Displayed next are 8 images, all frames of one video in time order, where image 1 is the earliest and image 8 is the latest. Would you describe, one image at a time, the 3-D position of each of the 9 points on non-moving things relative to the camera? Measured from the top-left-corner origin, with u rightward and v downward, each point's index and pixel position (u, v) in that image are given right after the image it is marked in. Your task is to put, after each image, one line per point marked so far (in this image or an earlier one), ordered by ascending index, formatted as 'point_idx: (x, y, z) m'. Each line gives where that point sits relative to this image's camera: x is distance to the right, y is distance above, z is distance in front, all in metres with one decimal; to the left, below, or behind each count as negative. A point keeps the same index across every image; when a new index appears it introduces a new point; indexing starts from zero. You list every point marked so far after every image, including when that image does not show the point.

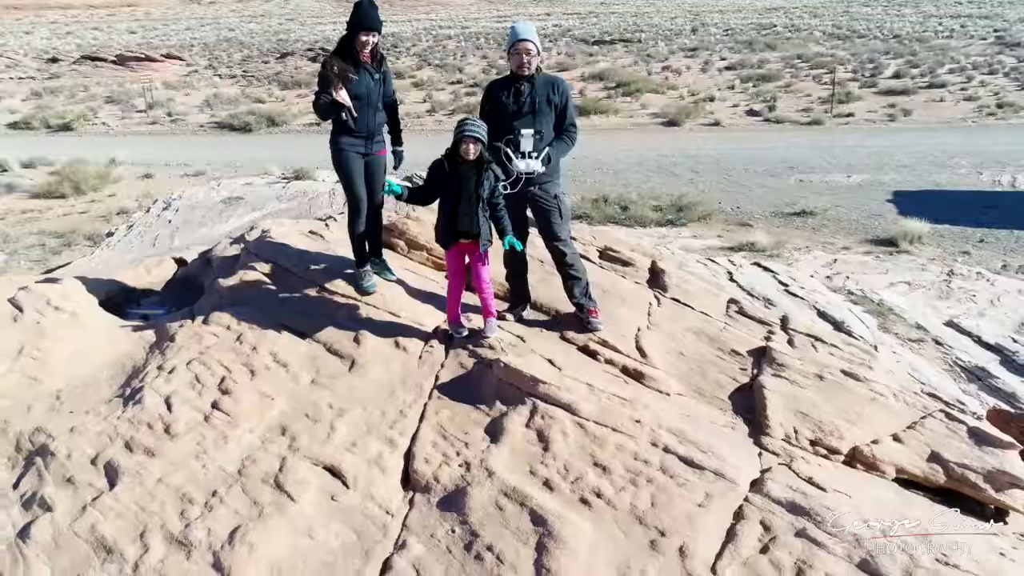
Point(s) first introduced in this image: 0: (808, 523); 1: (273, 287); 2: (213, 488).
0: (+1.0, -0.8, +2.3) m
1: (-1.3, 0.0, +3.8) m
2: (-1.1, -0.7, +2.5) m
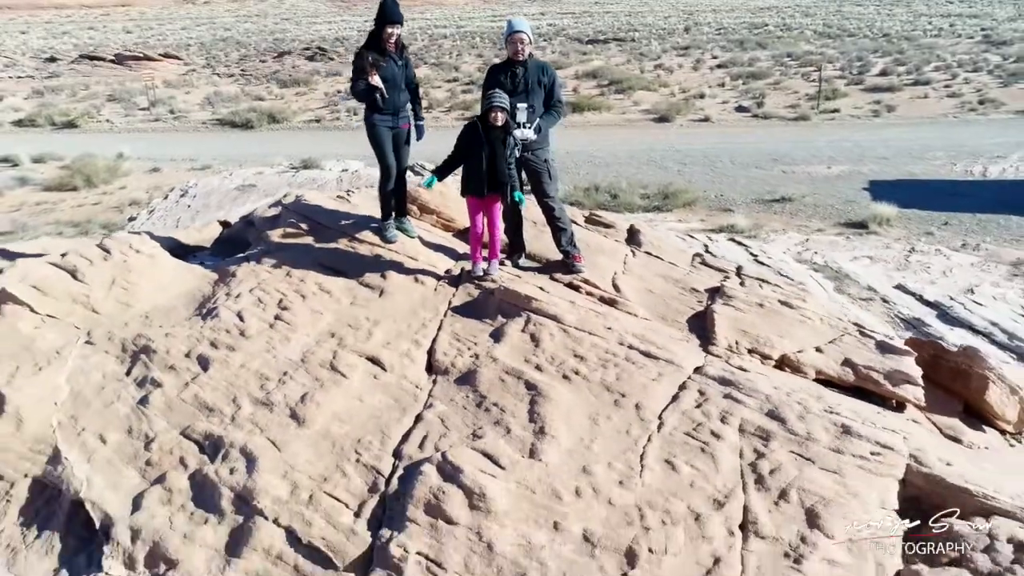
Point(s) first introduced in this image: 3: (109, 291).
0: (+1.0, -0.4, +3.1) m
1: (-1.3, +0.3, +4.6) m
2: (-1.1, -0.4, +3.3) m
3: (-2.2, 0.0, +4.0) m
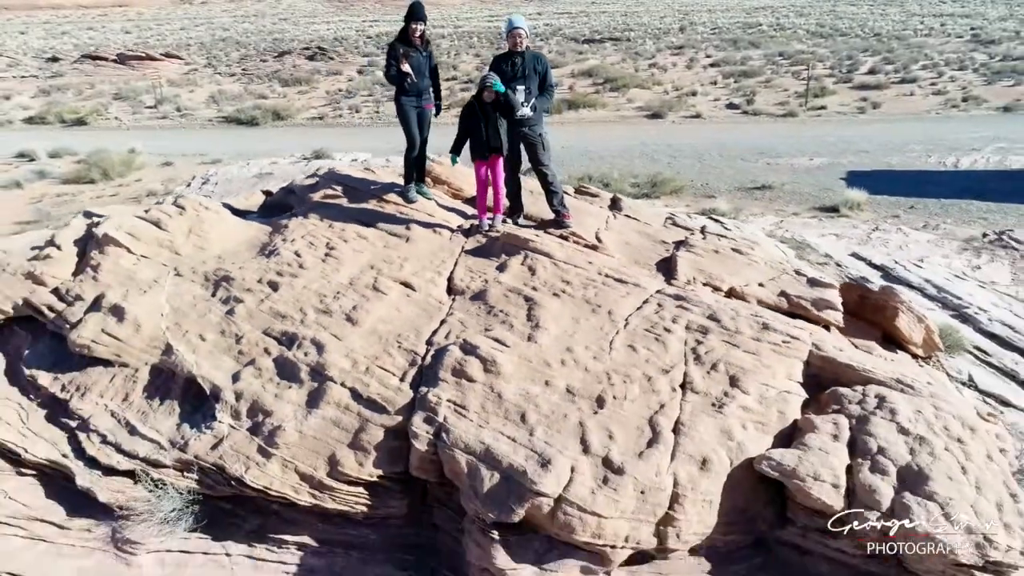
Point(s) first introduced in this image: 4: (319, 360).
0: (+1.0, -0.1, +4.1) m
1: (-1.3, +0.7, +5.6) m
2: (-1.0, 0.0, +4.2) m
3: (-2.2, +0.3, +4.9) m
4: (-1.0, -0.4, +3.6) m
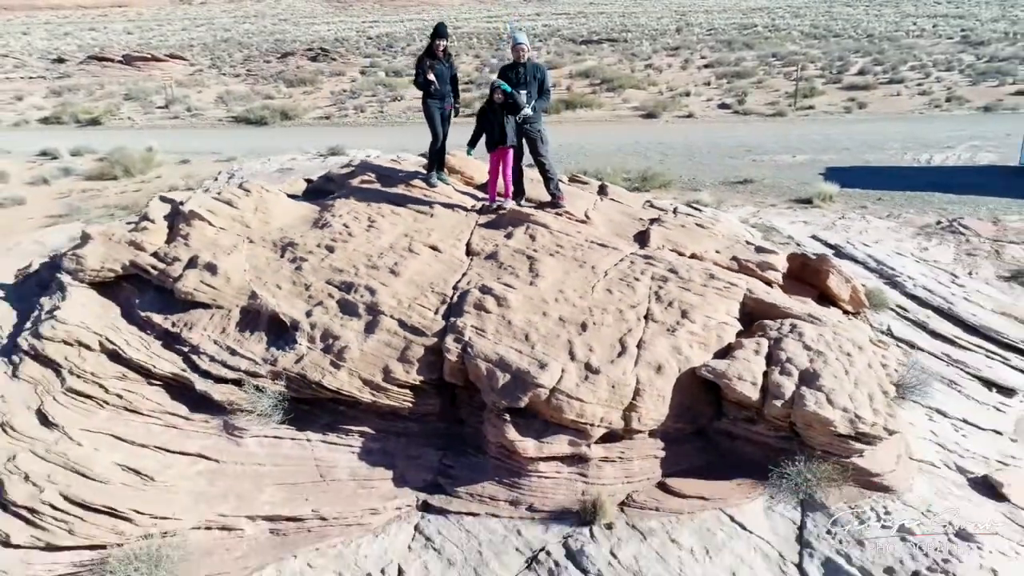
0: (+1.0, +0.2, +5.3) m
1: (-1.2, +1.0, +6.7) m
2: (-1.0, +0.3, +5.4) m
3: (-2.2, +0.6, +6.1) m
4: (-0.9, -0.1, +4.8) m
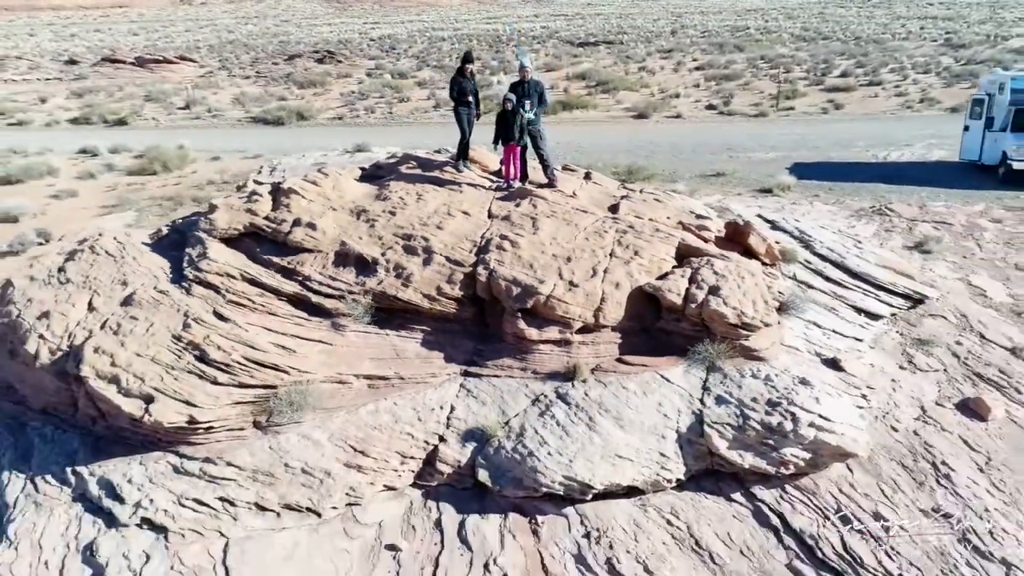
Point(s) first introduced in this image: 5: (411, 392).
0: (+1.1, +0.7, +7.6) m
1: (-1.2, +1.5, +9.1) m
2: (-0.9, +0.8, +7.8) m
3: (-2.1, +1.1, +8.4) m
4: (-0.9, +0.4, +7.1) m
5: (-0.9, -0.9, +6.4) m
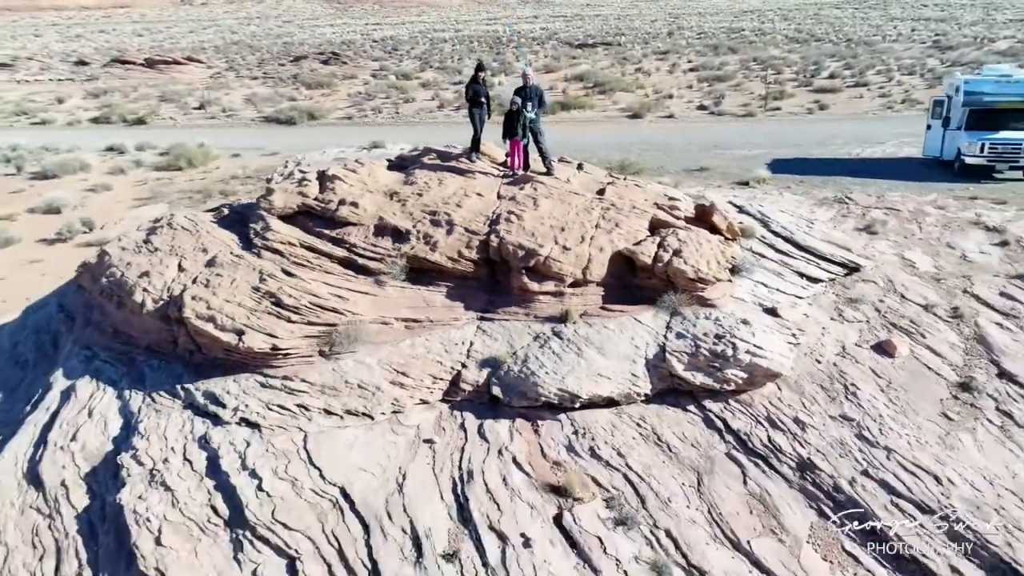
0: (+1.2, +1.2, +9.4) m
1: (-1.1, +1.9, +10.9) m
2: (-0.8, +1.2, +9.6) m
3: (-2.0, +1.6, +10.2) m
4: (-0.8, +0.9, +8.9) m
5: (-0.8, -0.5, +8.2) m
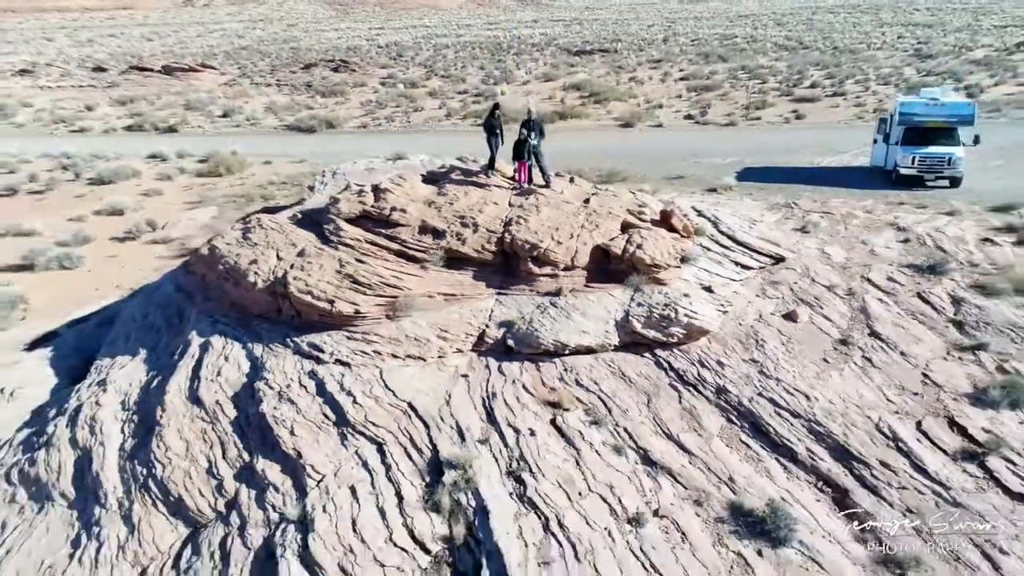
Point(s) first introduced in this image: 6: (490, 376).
0: (+1.3, +1.4, +12.7) m
1: (-0.9, +2.2, +14.1) m
2: (-0.7, +1.5, +12.8) m
3: (-1.9, +1.8, +13.5) m
4: (-0.6, +1.1, +12.2) m
5: (-0.7, -0.2, +11.5) m
6: (-0.3, -1.3, +10.5) m
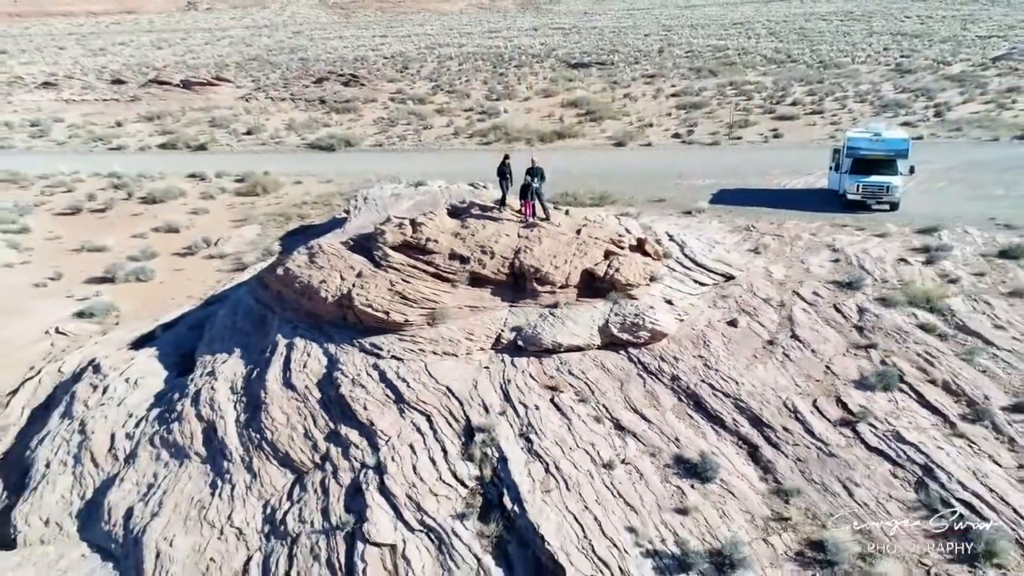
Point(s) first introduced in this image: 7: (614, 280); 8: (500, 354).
0: (+1.5, +1.1, +16.4) m
1: (-0.8, +1.9, +17.9) m
2: (-0.5, +1.2, +16.6) m
3: (-1.7, +1.5, +17.2) m
4: (-0.5, +0.8, +15.9) m
5: (-0.5, -0.5, +15.2) m
6: (-0.1, -1.6, +14.2) m
7: (+2.1, +0.2, +15.3) m
8: (-0.2, -1.4, +14.6) m
